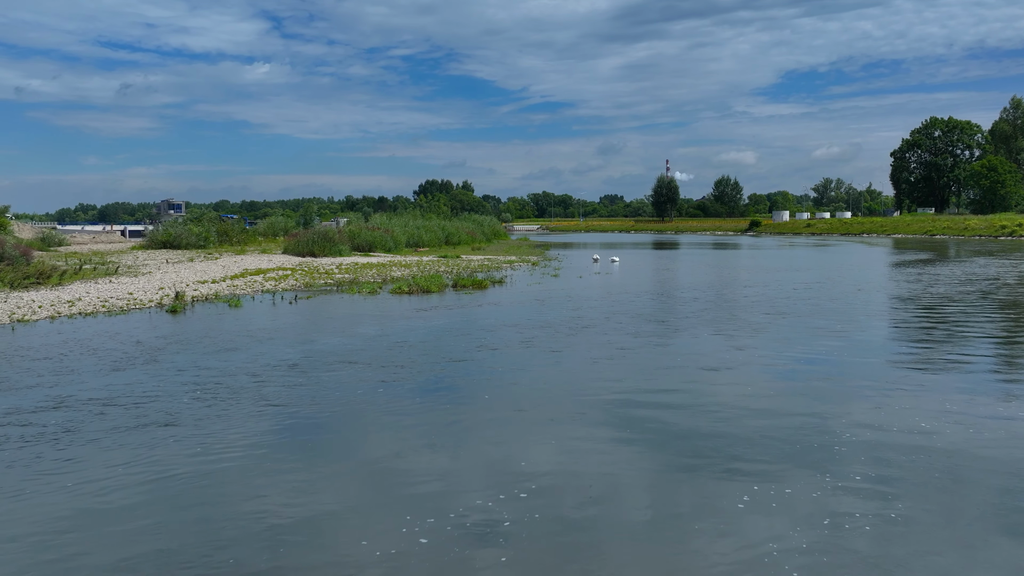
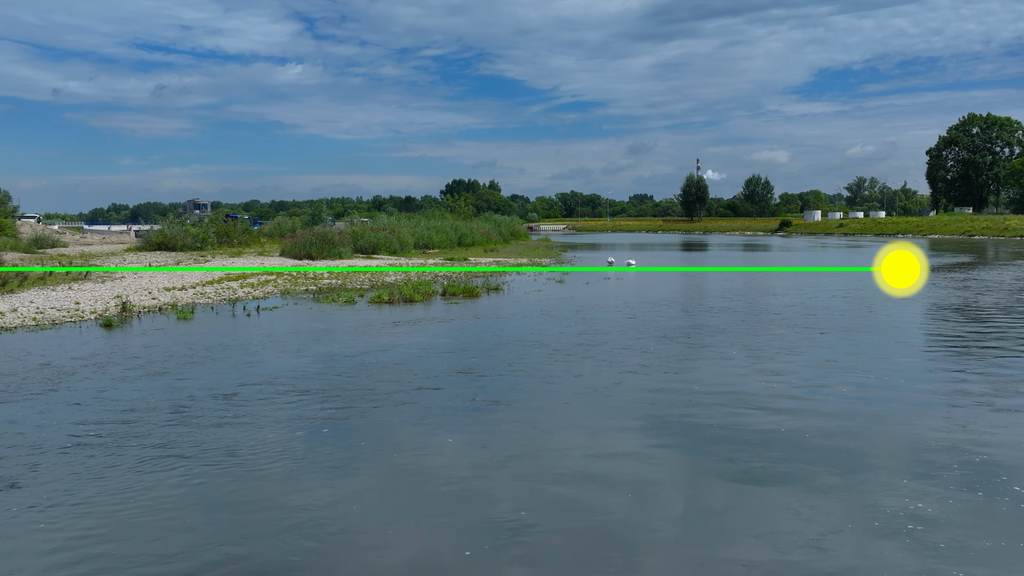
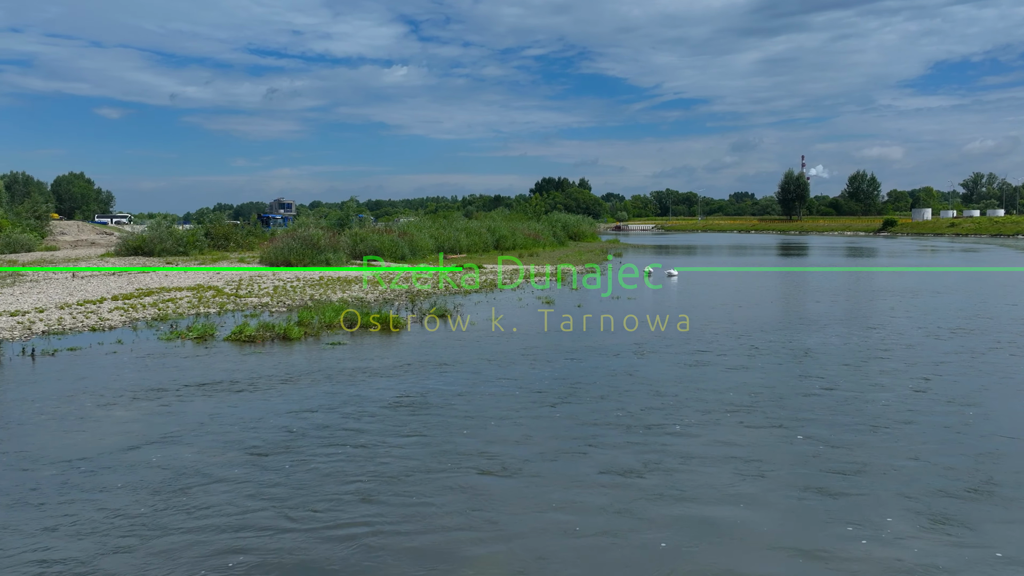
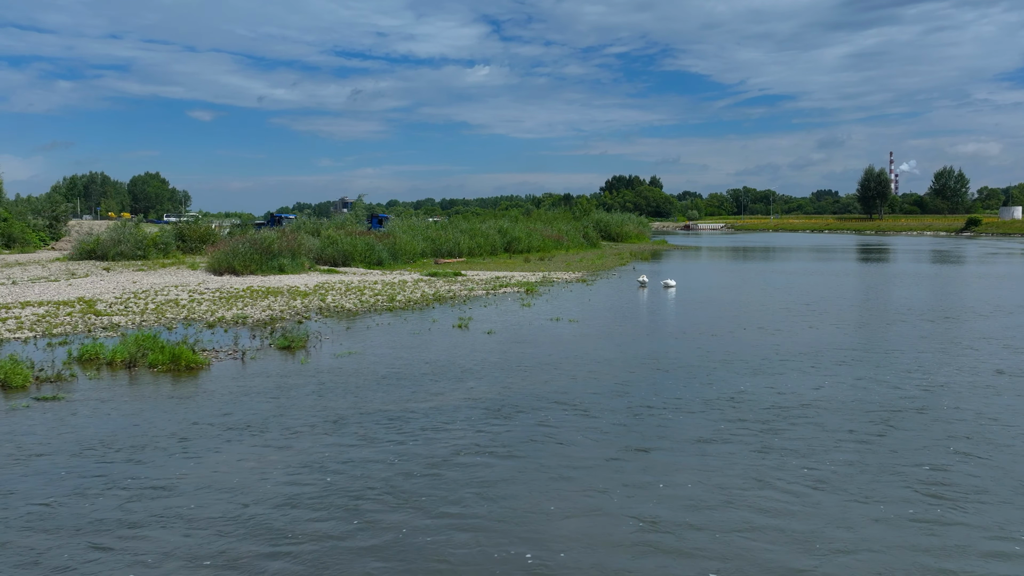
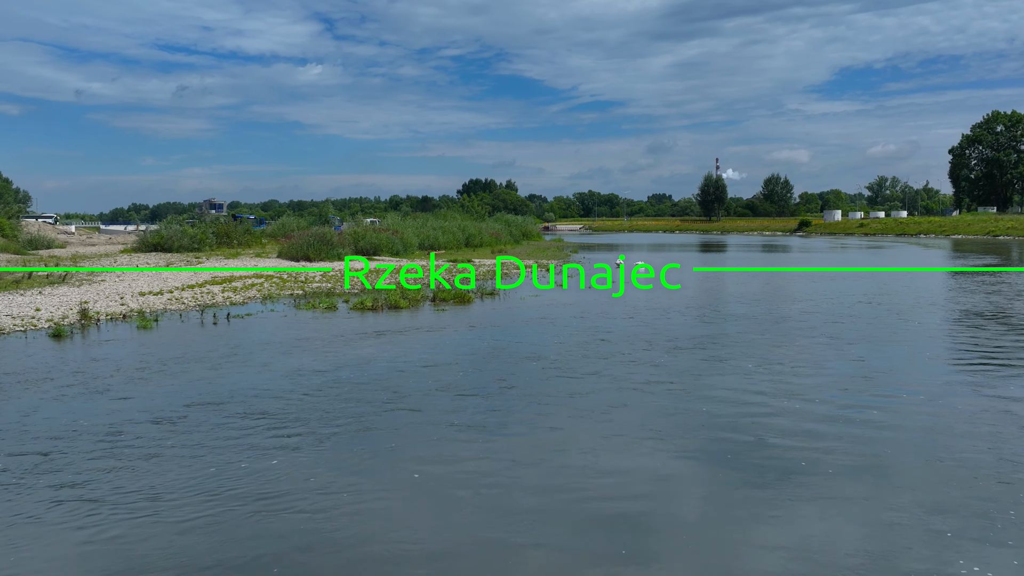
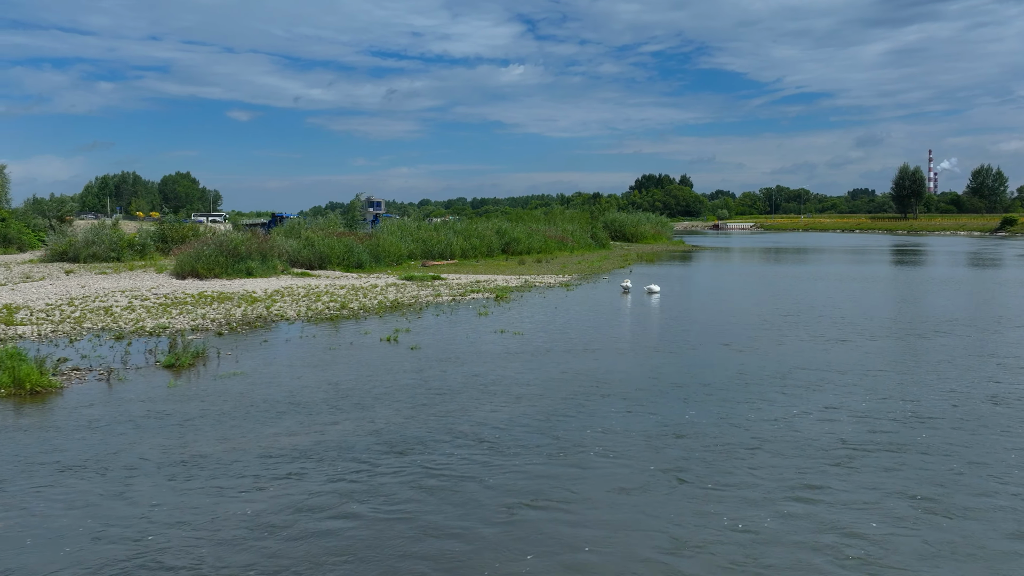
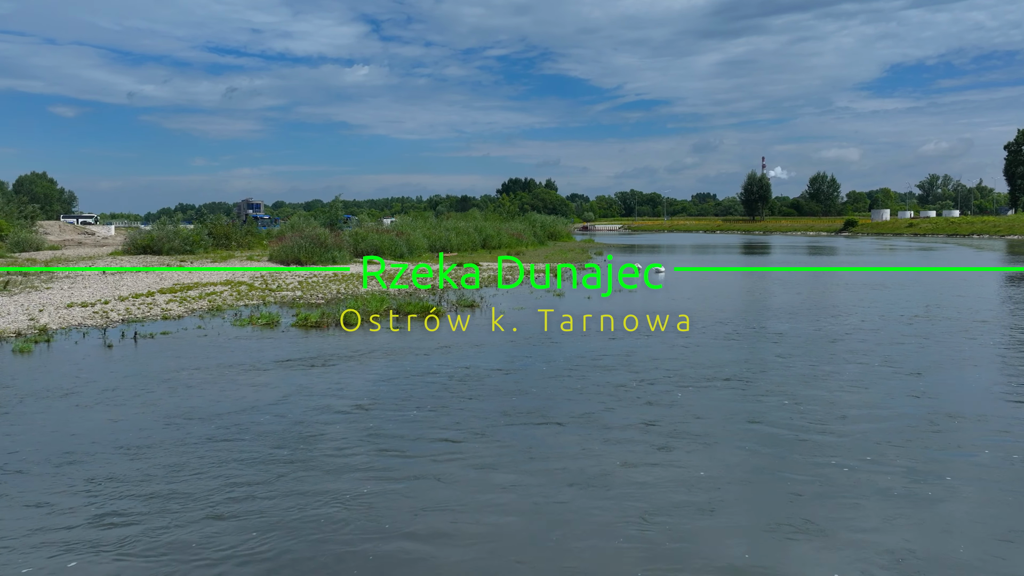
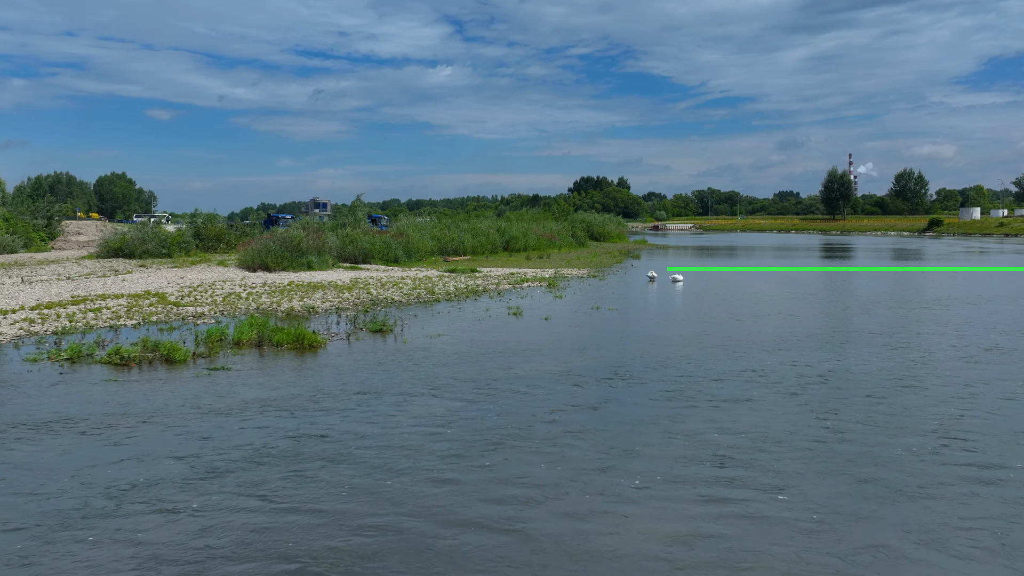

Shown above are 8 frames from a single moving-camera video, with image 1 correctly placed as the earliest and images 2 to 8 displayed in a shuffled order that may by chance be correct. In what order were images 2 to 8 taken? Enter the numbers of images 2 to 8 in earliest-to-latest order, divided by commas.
2, 5, 7, 3, 8, 4, 6
